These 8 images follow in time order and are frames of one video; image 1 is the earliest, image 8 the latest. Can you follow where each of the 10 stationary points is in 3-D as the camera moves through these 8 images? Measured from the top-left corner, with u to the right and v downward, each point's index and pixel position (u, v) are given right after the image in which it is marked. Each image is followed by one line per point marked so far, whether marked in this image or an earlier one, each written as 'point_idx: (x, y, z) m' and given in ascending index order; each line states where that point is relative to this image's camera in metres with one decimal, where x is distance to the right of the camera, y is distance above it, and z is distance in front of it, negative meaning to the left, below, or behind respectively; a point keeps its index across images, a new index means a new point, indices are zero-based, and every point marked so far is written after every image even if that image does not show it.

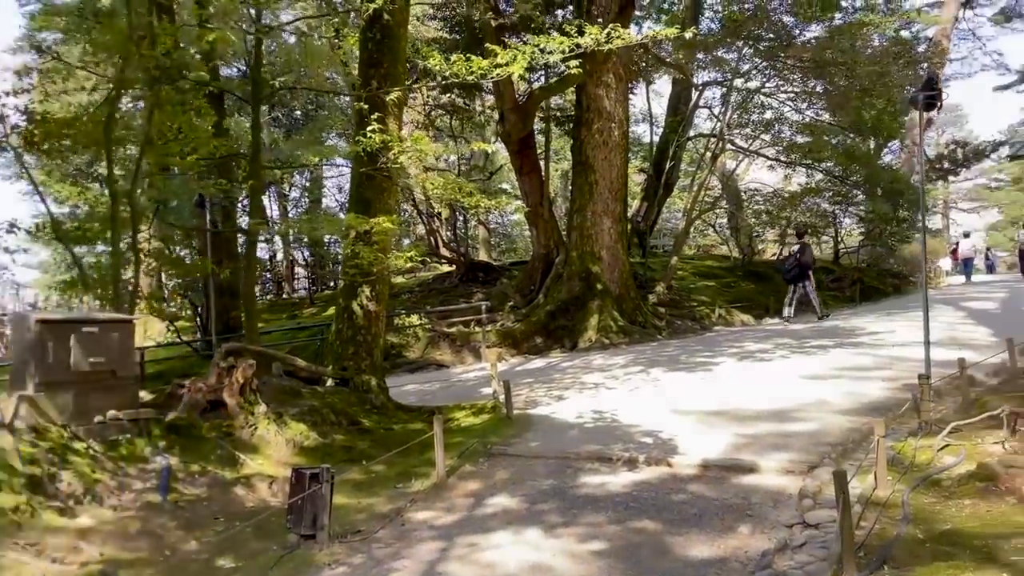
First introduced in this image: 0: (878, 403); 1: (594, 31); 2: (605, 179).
0: (+2.7, -0.9, +6.2) m
1: (+0.6, +2.1, +6.7) m
2: (+1.4, +1.6, +12.5) m
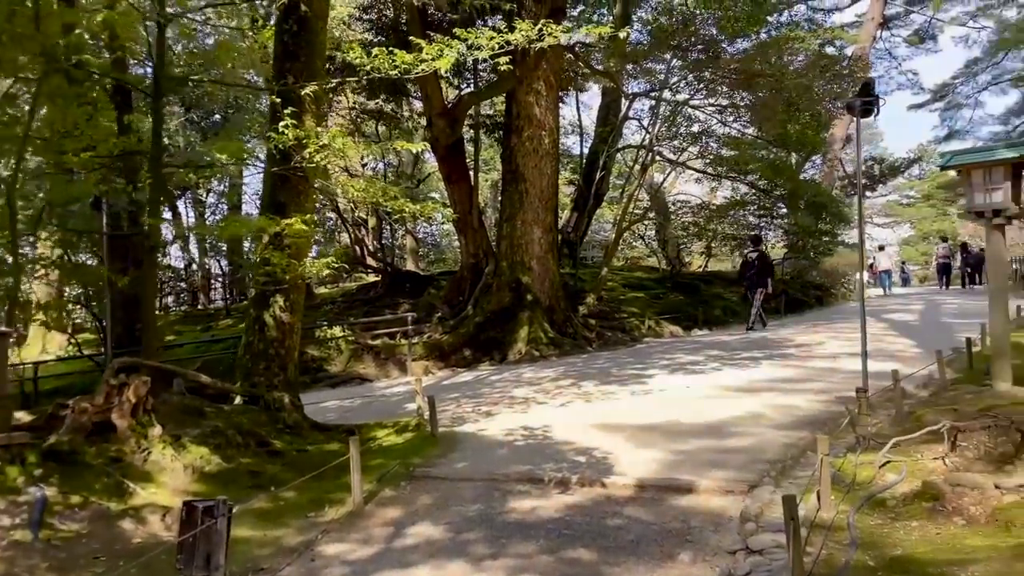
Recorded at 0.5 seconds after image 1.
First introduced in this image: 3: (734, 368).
0: (+2.2, -0.9, +6.0) m
1: (+0.1, +2.0, +6.4) m
2: (+0.3, +1.5, +12.2) m
3: (+2.3, -0.8, +8.6) m
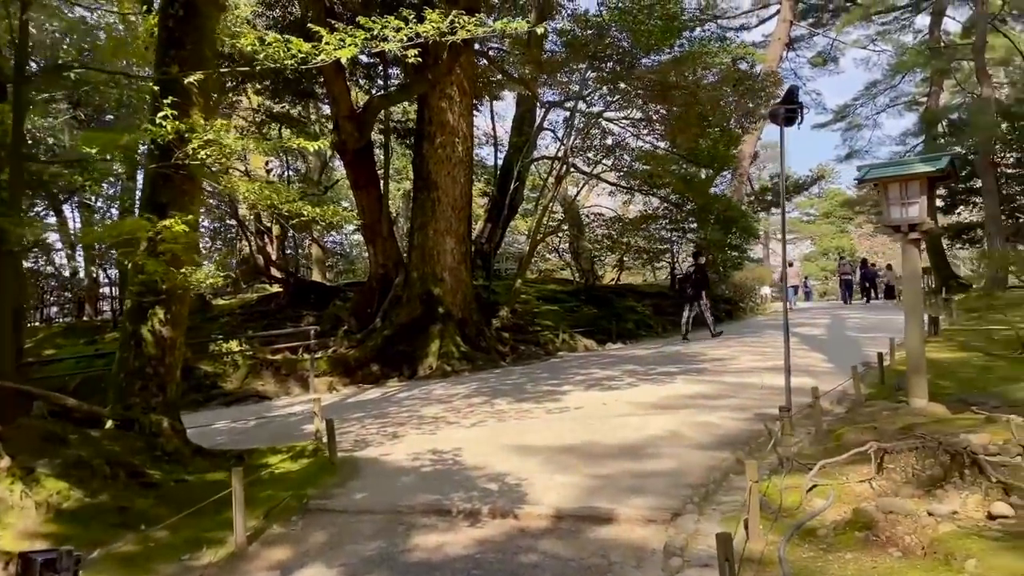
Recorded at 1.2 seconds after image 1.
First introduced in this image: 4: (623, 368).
0: (+1.5, -1.0, +5.8) m
1: (-0.5, +1.9, +6.0) m
2: (-0.9, +1.3, +11.8) m
3: (+1.4, -1.0, +8.3) m
4: (+1.3, -0.9, +9.6) m
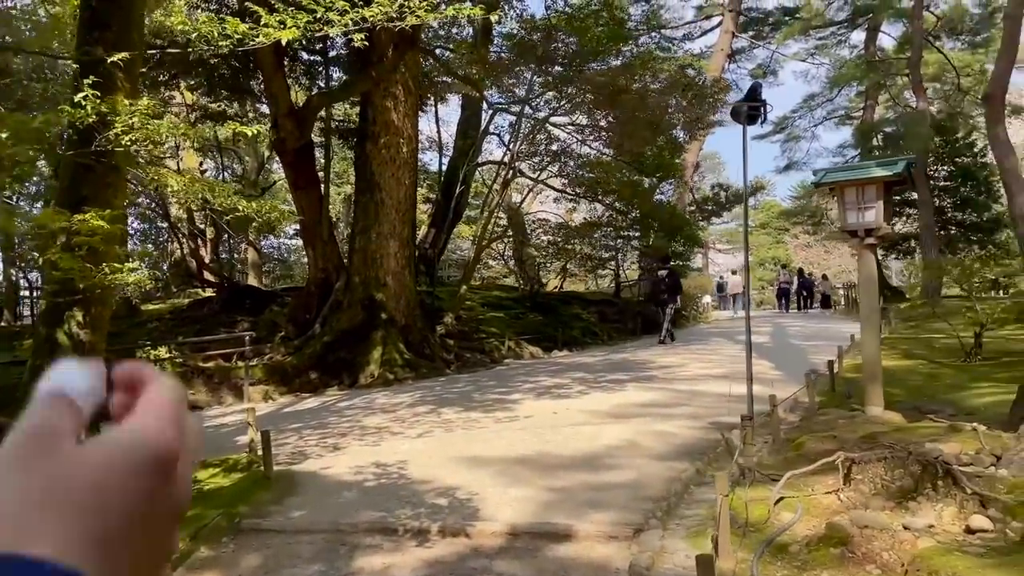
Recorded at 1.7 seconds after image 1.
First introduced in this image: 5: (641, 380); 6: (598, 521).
0: (+1.2, -1.1, +5.6) m
1: (-0.9, +1.9, +5.7) m
2: (-1.6, +1.2, +11.5) m
3: (+0.9, -1.0, +8.1) m
4: (+0.7, -1.0, +9.3) m
5: (+1.4, -1.0, +8.8) m
6: (+0.4, -1.2, +4.1) m
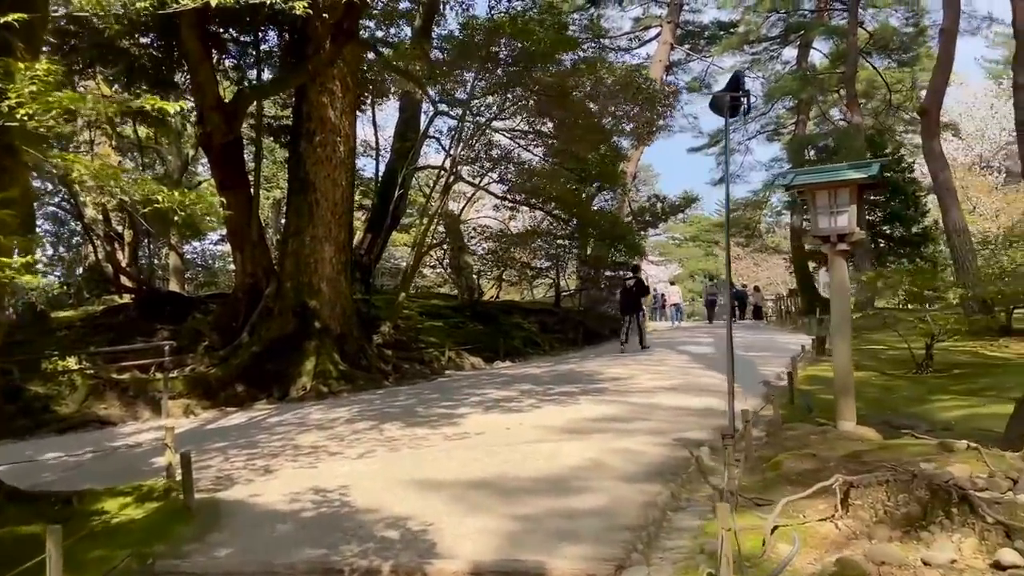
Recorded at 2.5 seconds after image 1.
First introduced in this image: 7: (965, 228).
0: (+0.9, -1.1, +5.2) m
1: (-1.1, +1.9, +5.1) m
2: (-2.4, +1.1, +10.8) m
3: (+0.4, -1.1, +7.7) m
4: (+0.1, -1.1, +8.9) m
5: (+0.8, -1.1, +8.4) m
6: (+0.3, -1.2, +3.6) m
7: (+8.2, +1.1, +15.2) m
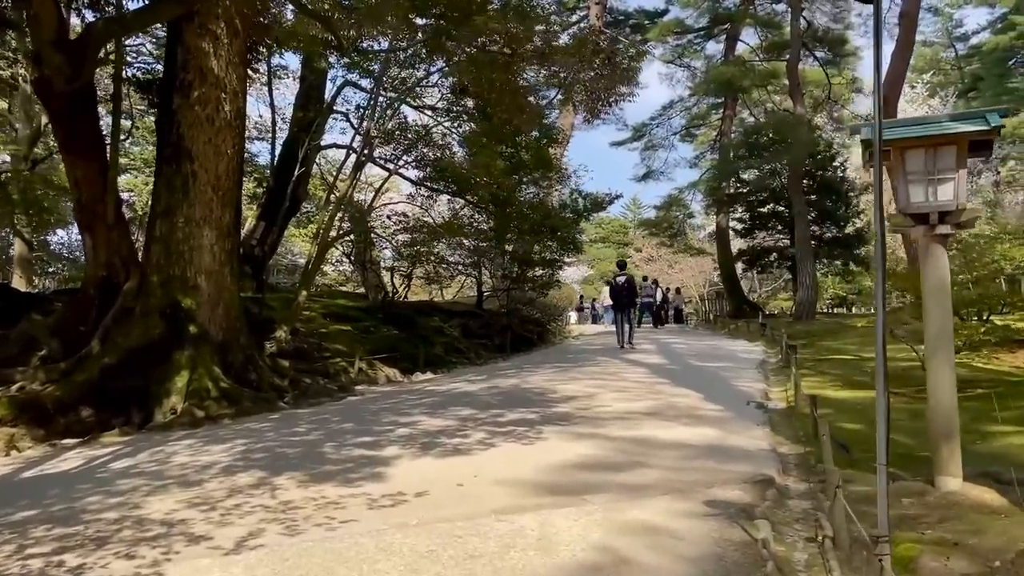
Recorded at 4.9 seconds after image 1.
0: (+0.8, -1.1, +3.4) m
1: (-1.2, +1.9, +3.0) m
2: (-3.1, +1.2, +8.5) m
3: (0.0, -1.1, +5.7) m
4: (-0.5, -1.0, +6.9) m
5: (+0.3, -1.0, +6.5) m
6: (+0.3, -1.1, +1.7) m
7: (+6.9, +1.0, +14.2) m
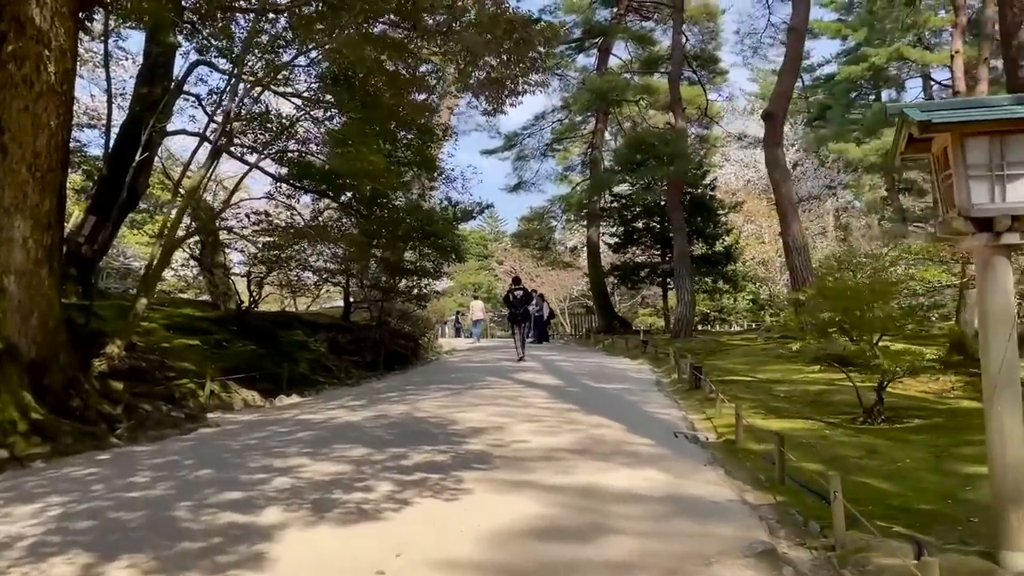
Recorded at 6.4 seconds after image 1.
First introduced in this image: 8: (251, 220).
0: (+0.8, -1.1, +2.3) m
1: (-1.1, +1.9, +1.7) m
2: (-3.9, +1.1, +6.7) m
3: (-0.5, -1.1, +4.5) m
4: (-1.1, -1.1, +5.6) m
5: (-0.3, -1.1, +5.3) m
6: (+0.6, -1.2, +0.6) m
7: (+4.9, +0.7, +14.0) m
8: (-3.9, +1.0, +12.5) m
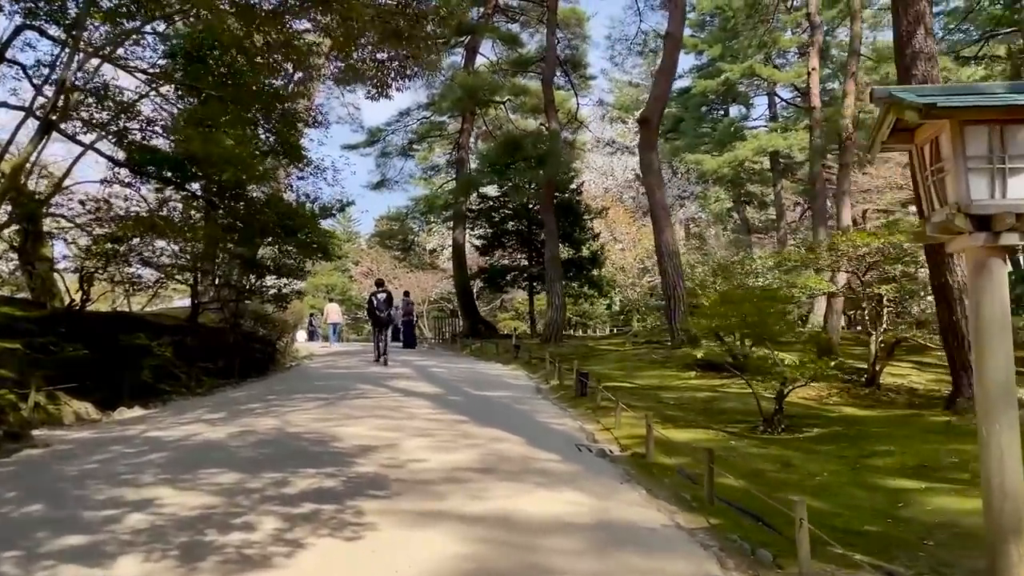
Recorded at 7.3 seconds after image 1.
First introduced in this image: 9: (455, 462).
0: (+0.8, -1.1, +1.8) m
1: (-0.9, +1.9, +0.9) m
2: (-4.6, +1.2, +5.4) m
3: (-0.8, -1.1, +3.8) m
4: (-1.7, -1.1, +4.7) m
5: (-0.8, -1.1, +4.6) m
6: (+0.9, -1.2, +0.1) m
7: (+2.8, +0.6, +14.1) m
8: (-5.6, +1.1, +11.1) m
9: (-0.4, -1.1, +5.5) m
